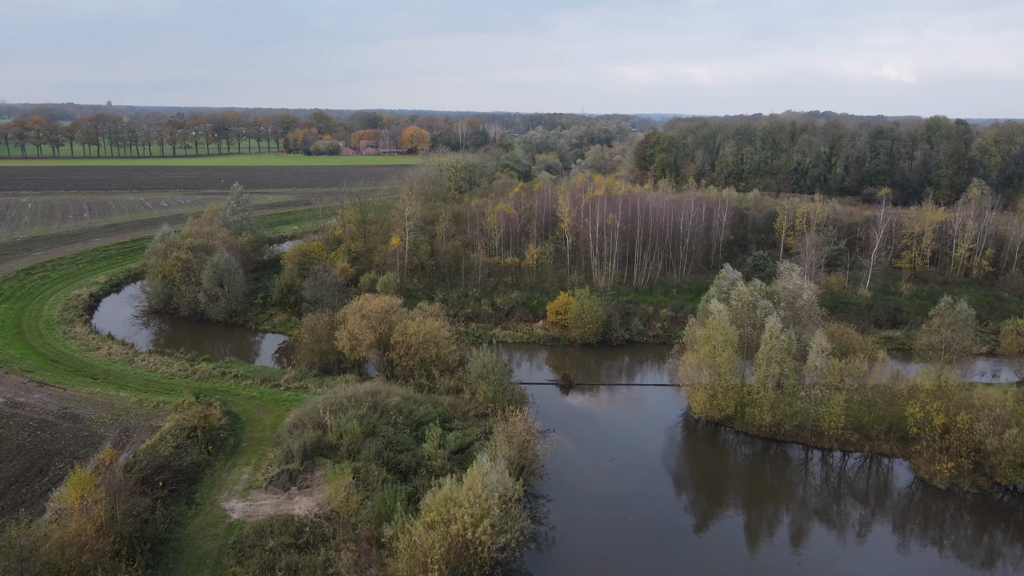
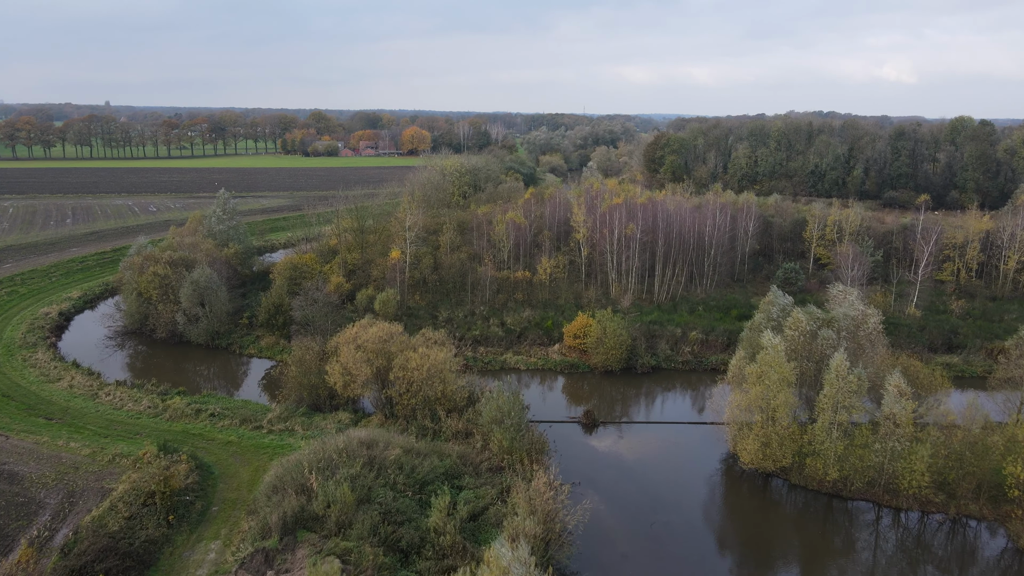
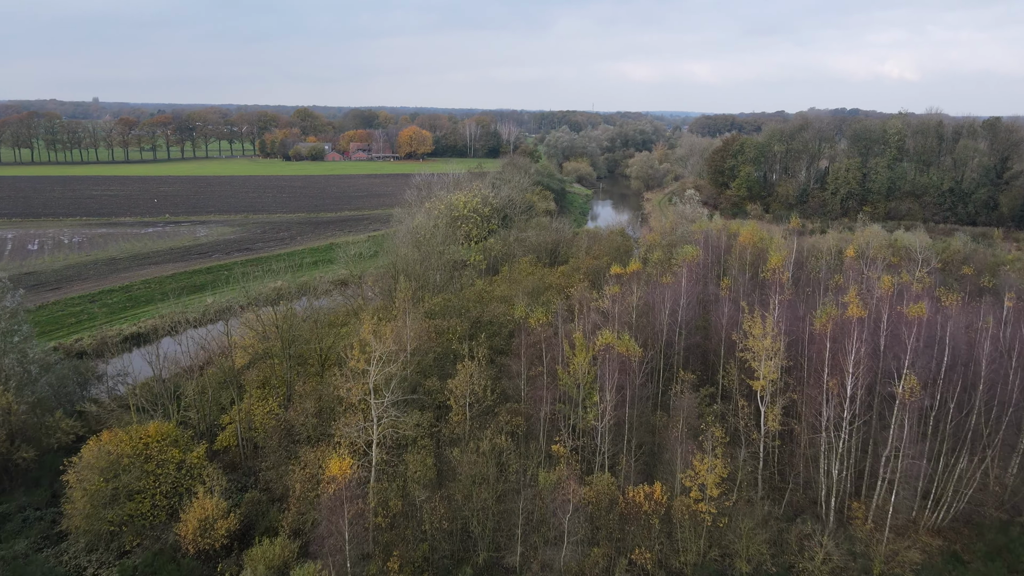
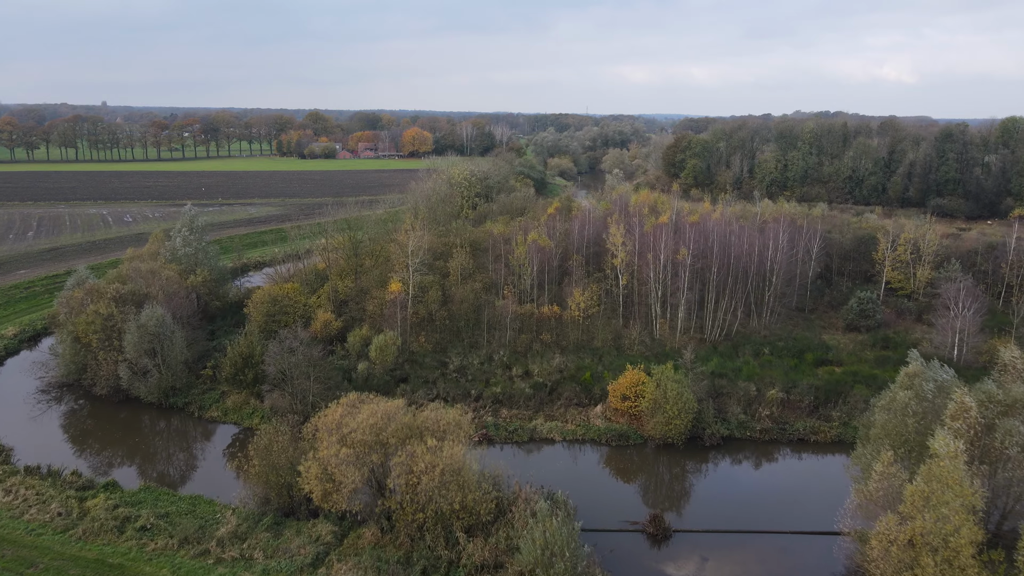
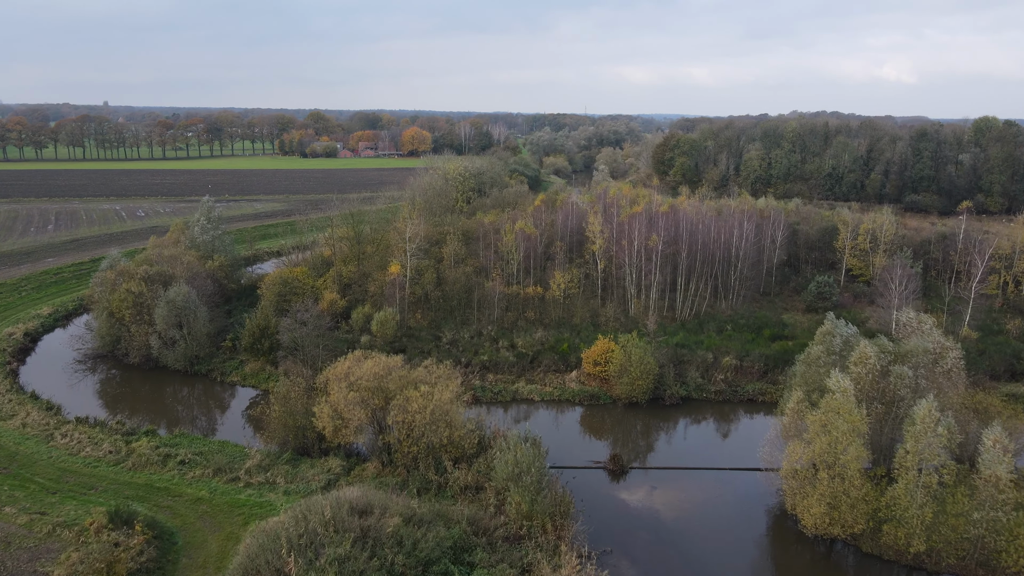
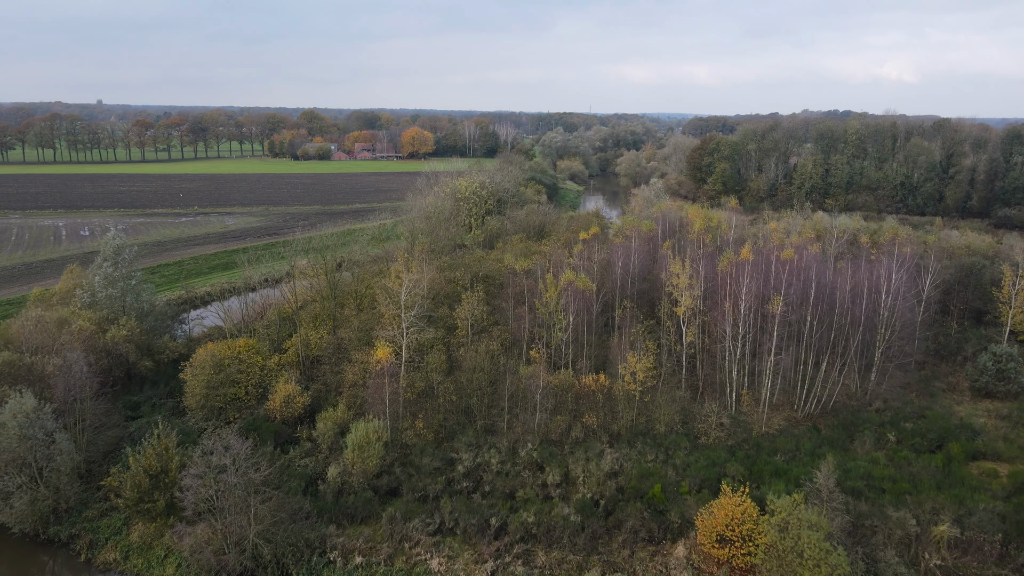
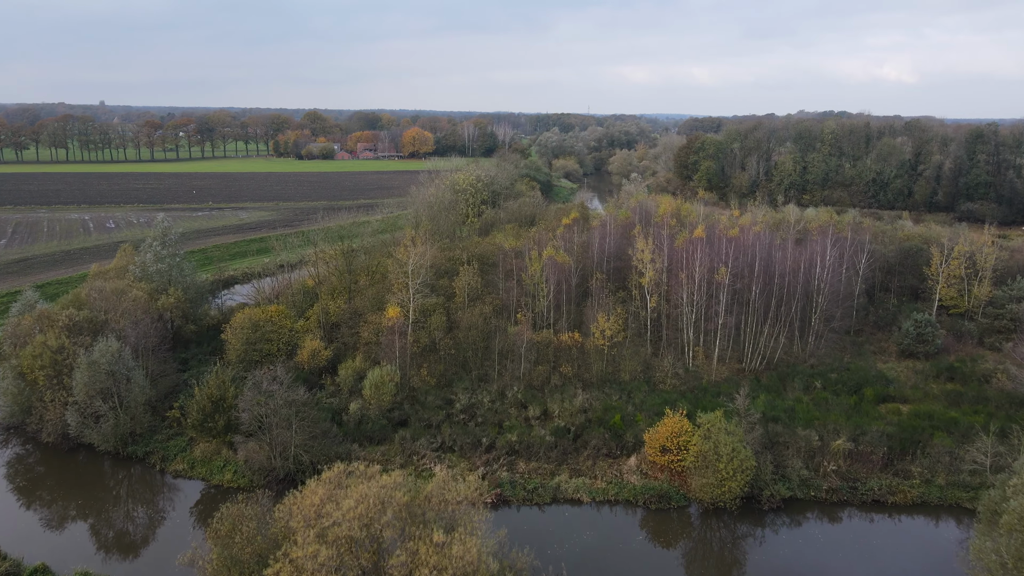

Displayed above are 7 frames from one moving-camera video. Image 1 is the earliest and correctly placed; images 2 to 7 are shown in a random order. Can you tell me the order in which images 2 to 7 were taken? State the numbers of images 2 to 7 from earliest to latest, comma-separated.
2, 5, 4, 7, 6, 3
